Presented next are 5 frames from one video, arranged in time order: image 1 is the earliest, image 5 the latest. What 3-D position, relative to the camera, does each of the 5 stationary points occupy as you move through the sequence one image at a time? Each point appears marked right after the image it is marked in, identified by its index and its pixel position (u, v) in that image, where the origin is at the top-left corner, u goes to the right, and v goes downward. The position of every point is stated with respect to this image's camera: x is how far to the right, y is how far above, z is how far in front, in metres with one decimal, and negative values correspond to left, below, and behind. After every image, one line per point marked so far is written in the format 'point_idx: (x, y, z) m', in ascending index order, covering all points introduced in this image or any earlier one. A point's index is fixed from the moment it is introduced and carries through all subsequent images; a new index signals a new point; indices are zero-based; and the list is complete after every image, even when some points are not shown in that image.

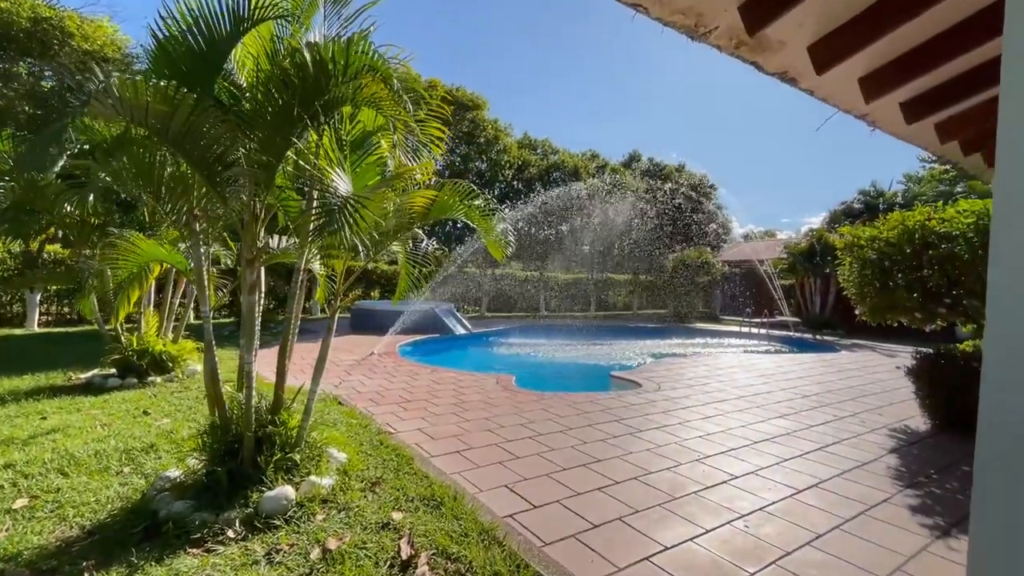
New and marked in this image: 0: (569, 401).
0: (+0.6, -1.3, +5.4) m
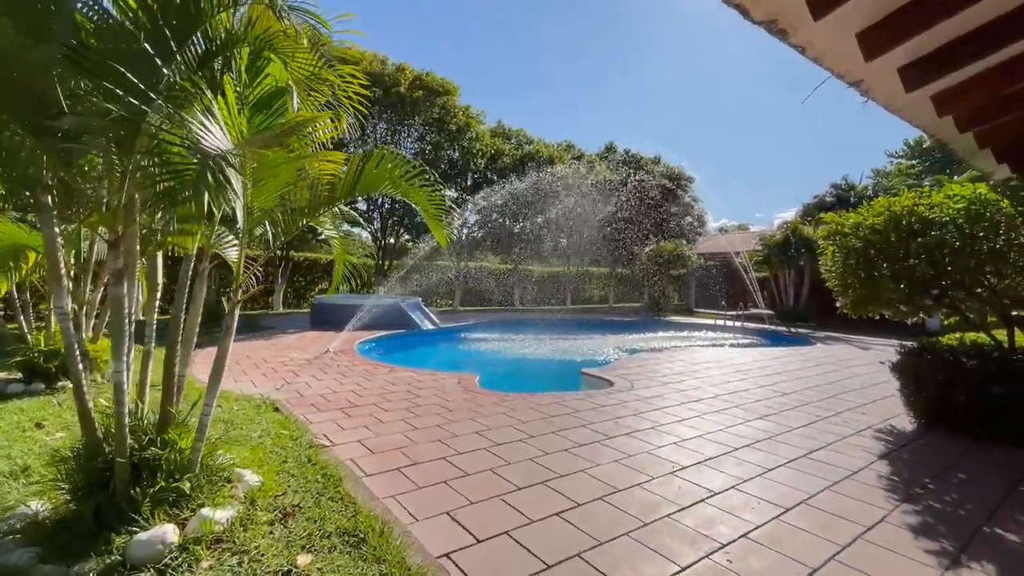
0: (+0.2, -1.2, +5.0) m
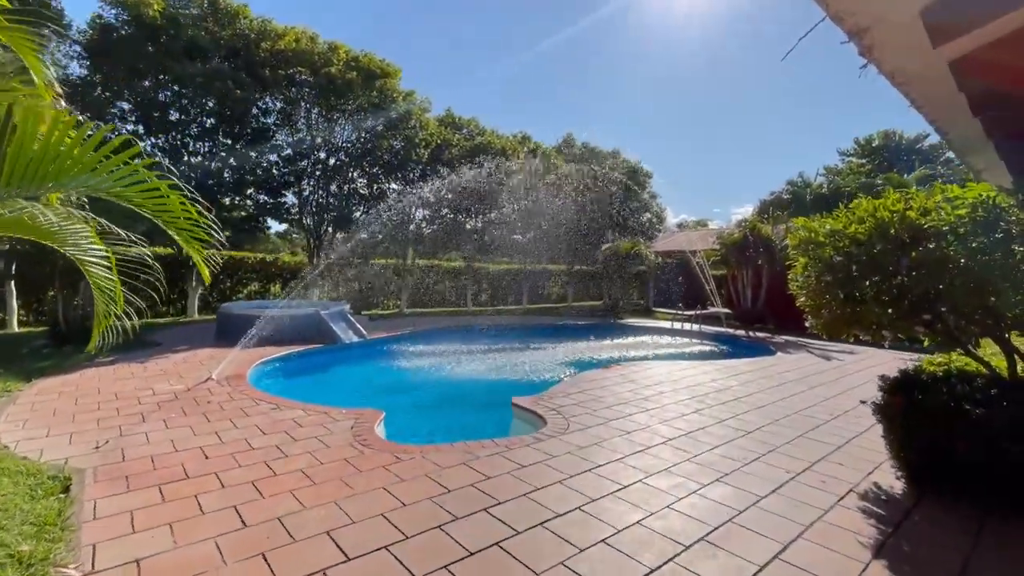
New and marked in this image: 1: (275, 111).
0: (-0.6, -1.4, +3.8) m
1: (-6.9, +5.2, +14.1) m
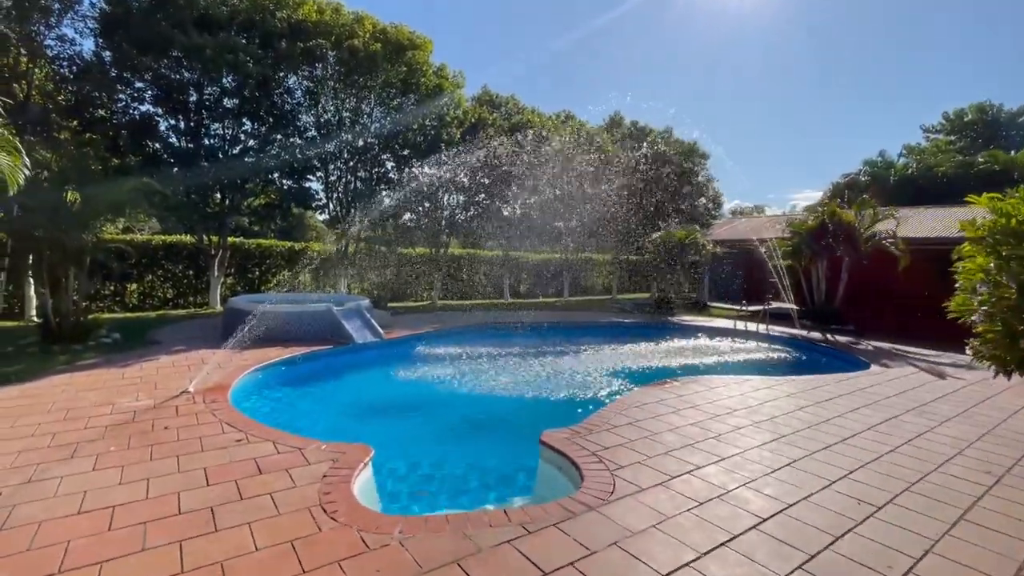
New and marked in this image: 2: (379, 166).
0: (-0.5, -1.5, +2.6) m
1: (-5.8, +5.4, +13.2) m
2: (-4.2, +3.8, +15.2) m
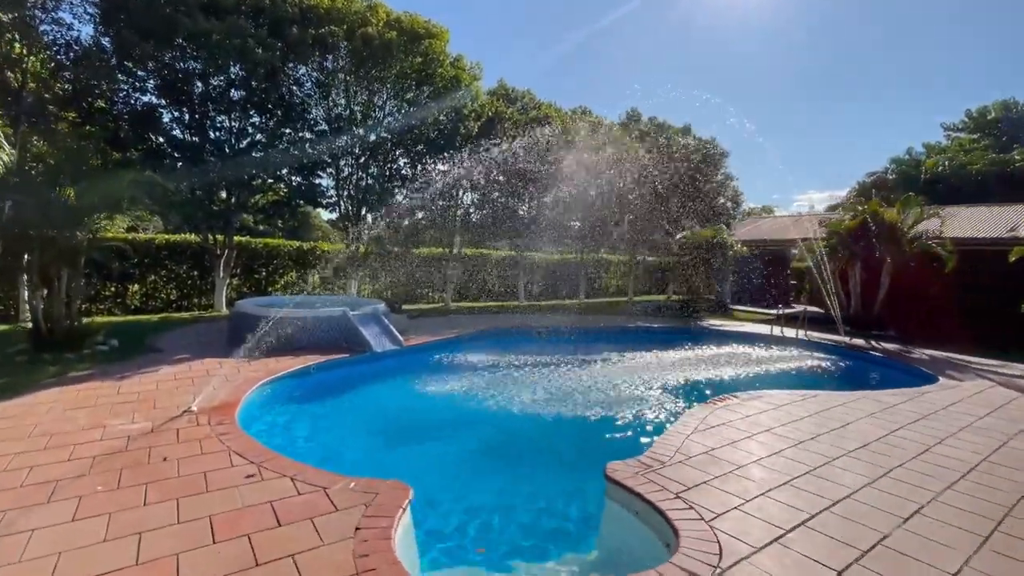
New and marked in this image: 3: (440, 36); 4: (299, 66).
0: (-0.1, -1.5, +1.9) m
1: (-5.3, +5.4, +12.6) m
2: (-3.6, +3.8, +14.5) m
3: (-2.1, +7.2, +13.9) m
4: (-5.4, +5.6, +12.2) m
